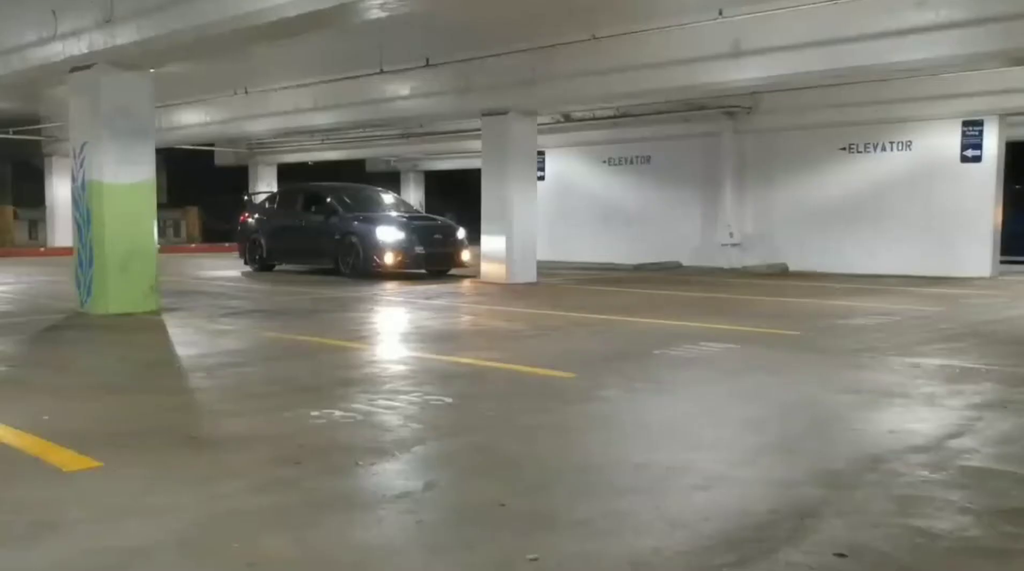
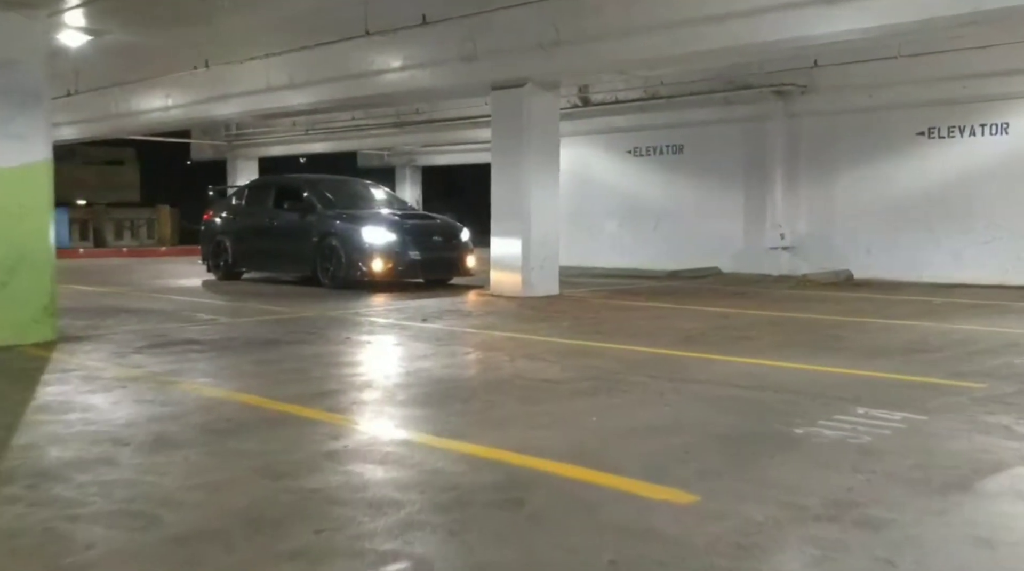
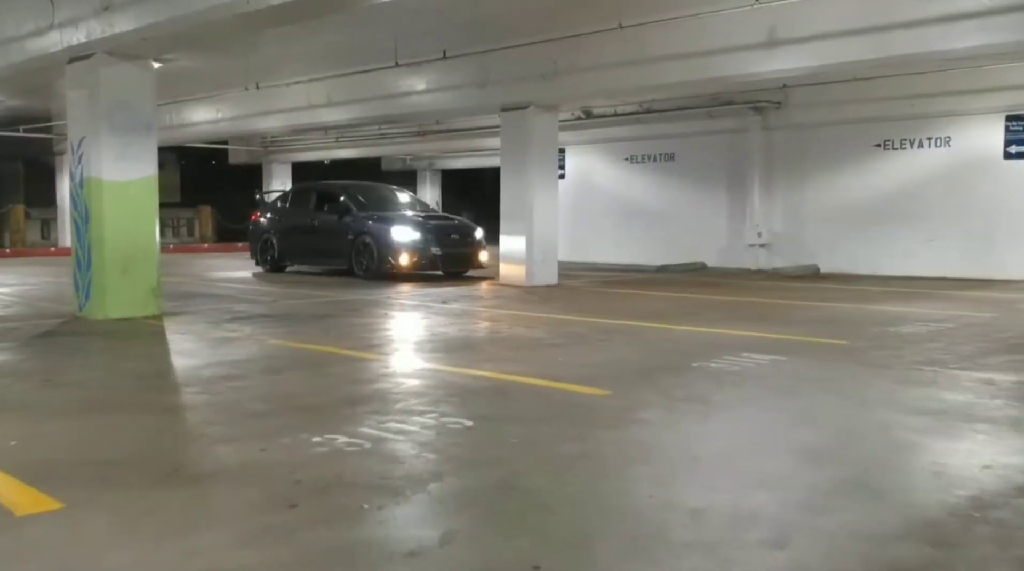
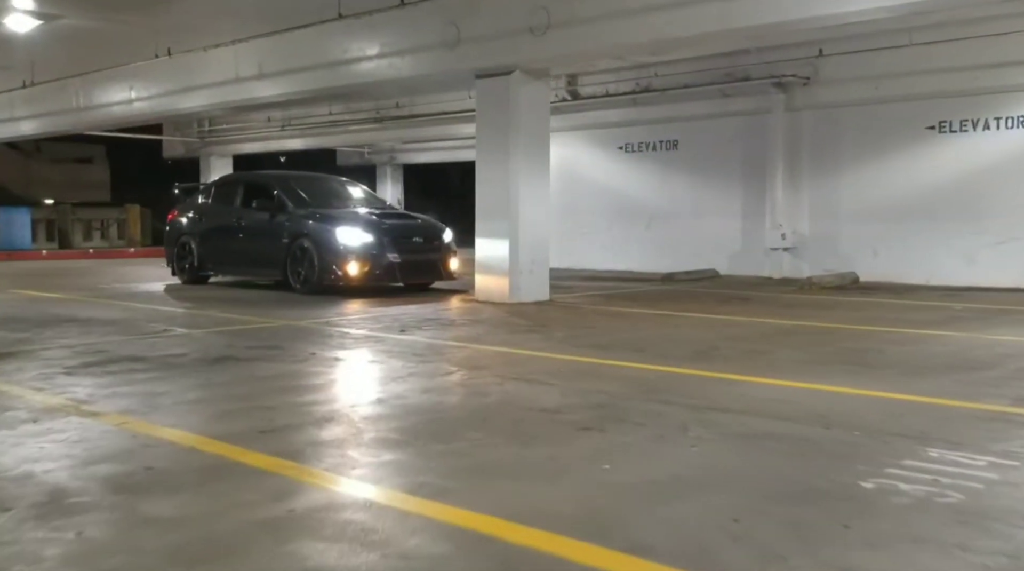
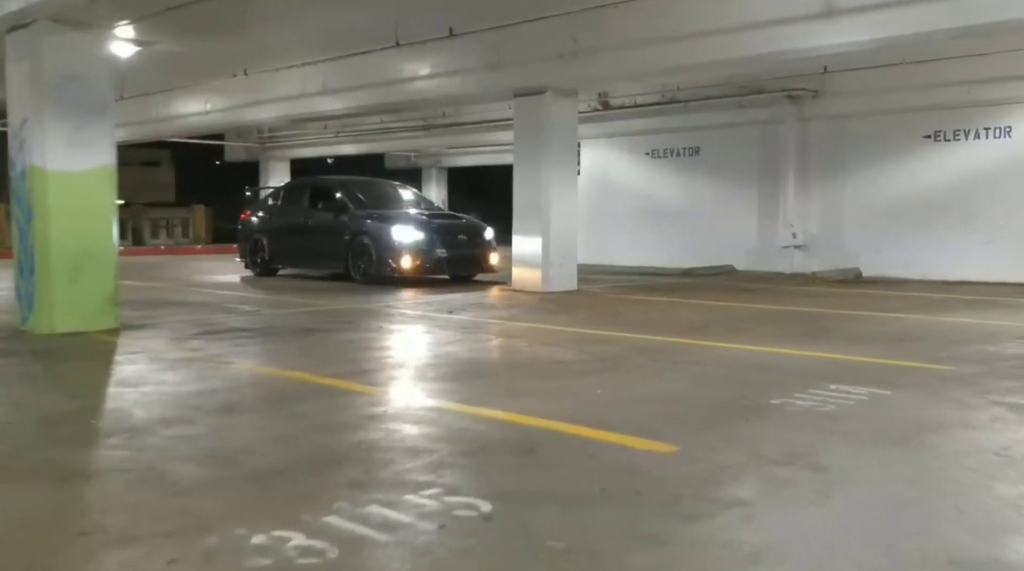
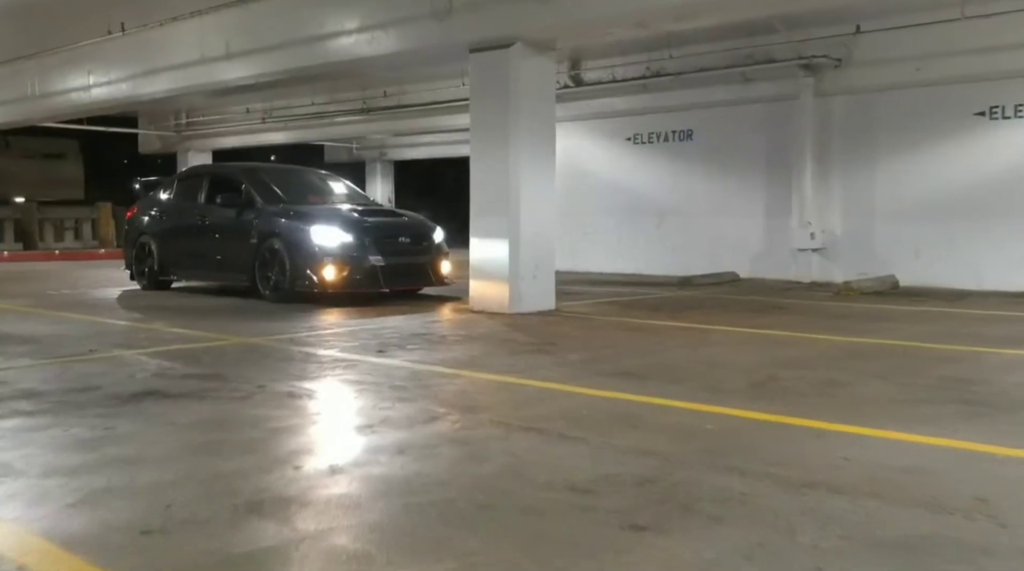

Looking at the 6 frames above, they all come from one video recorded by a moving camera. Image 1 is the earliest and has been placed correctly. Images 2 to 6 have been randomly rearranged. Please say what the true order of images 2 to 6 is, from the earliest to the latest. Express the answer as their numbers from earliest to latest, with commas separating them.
3, 5, 2, 4, 6
